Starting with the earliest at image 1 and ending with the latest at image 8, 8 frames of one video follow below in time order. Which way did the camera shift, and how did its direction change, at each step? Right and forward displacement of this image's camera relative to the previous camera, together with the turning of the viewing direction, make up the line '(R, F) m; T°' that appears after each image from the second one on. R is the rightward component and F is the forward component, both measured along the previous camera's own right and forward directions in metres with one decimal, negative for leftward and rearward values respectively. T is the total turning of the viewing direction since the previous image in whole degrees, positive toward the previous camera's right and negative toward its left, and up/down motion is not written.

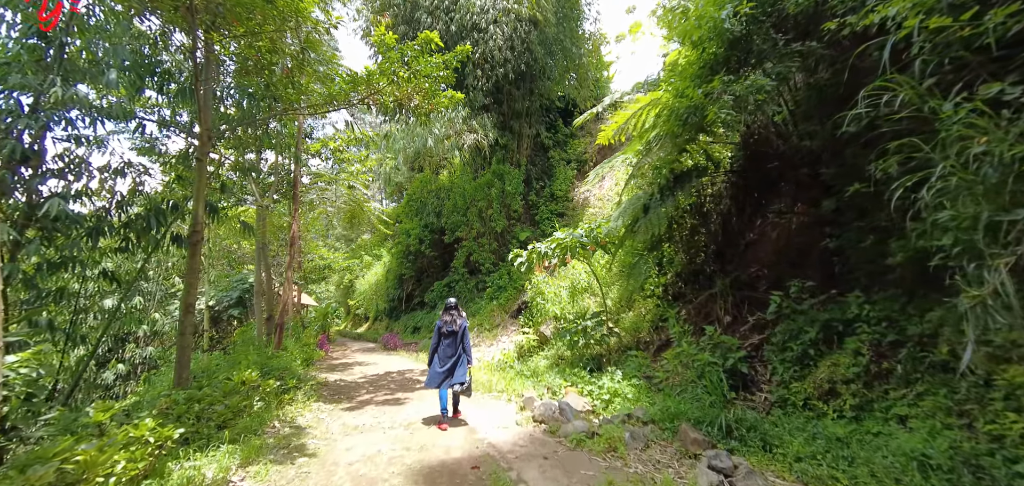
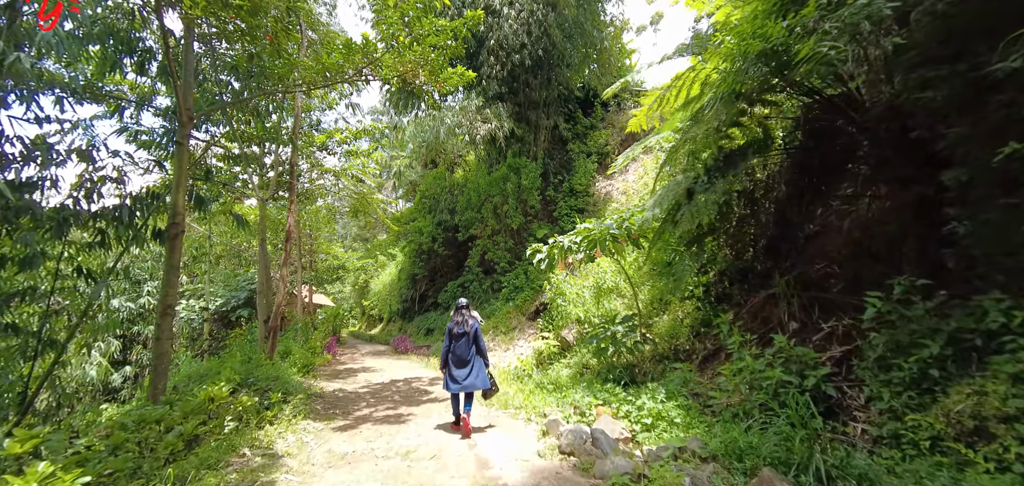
(0.0, +0.7) m; -2°
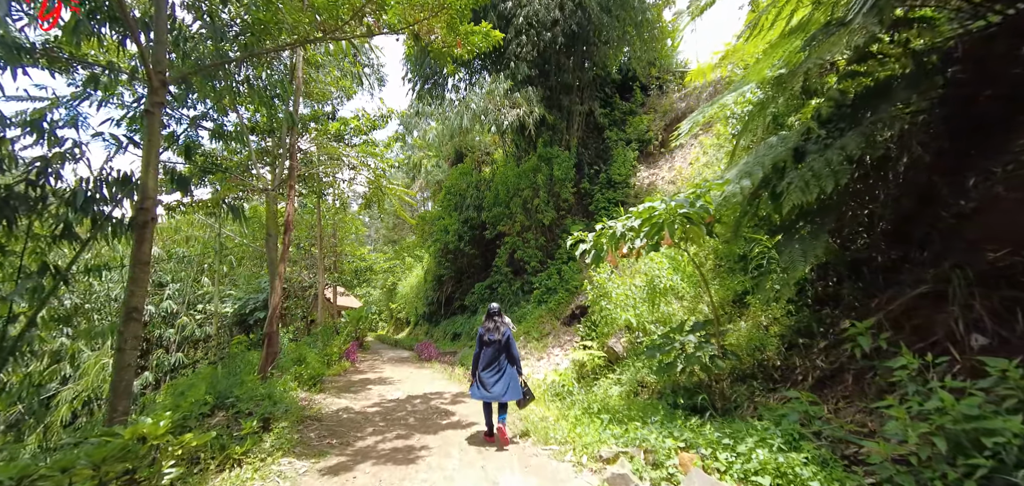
(-0.1, +1.0) m; -4°
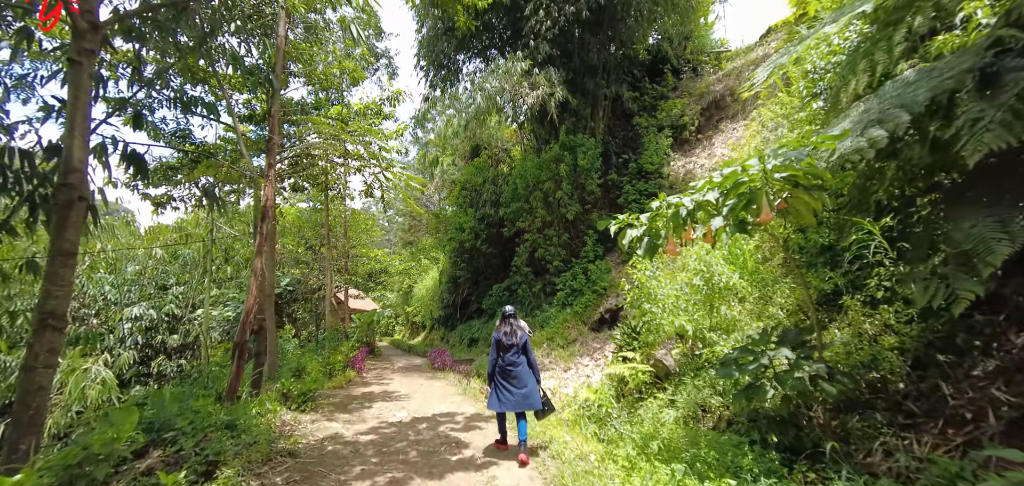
(-0.1, +1.0) m; -2°
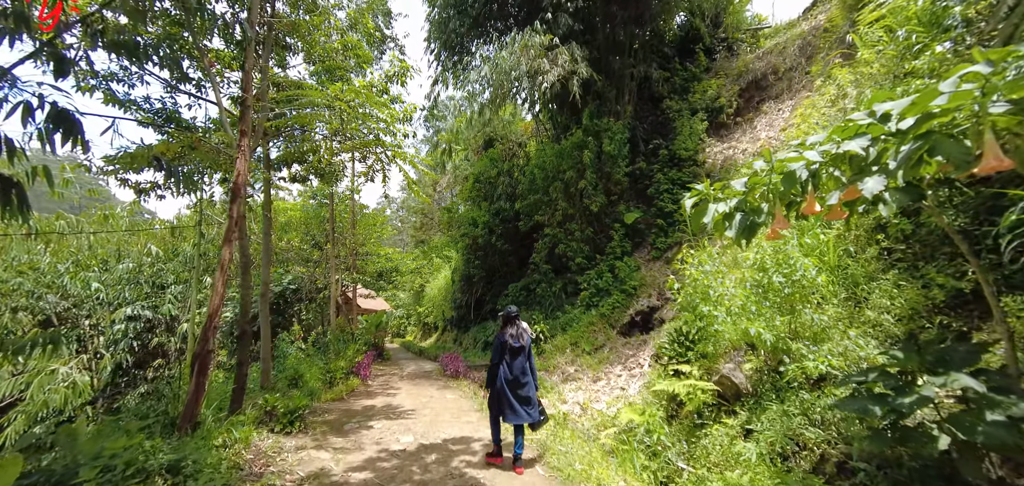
(-0.1, +0.9) m; -2°
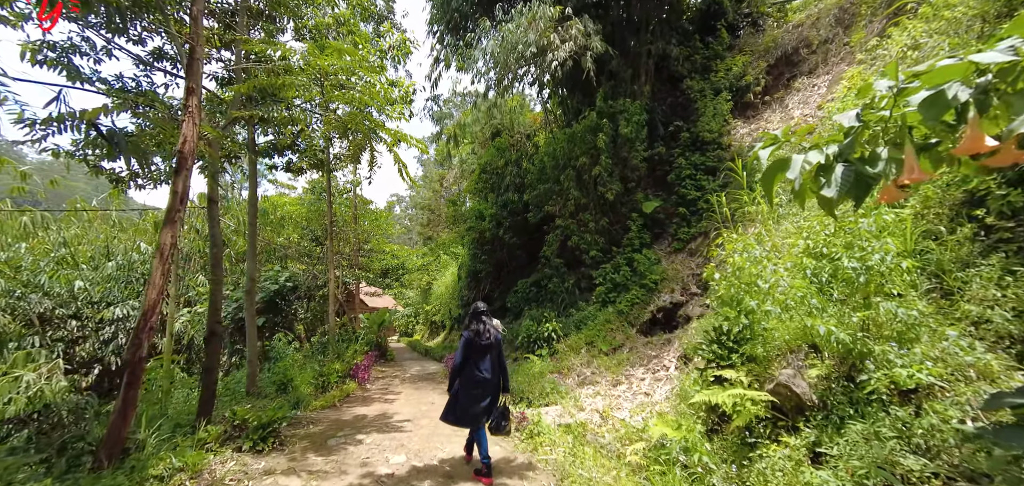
(0.0, +0.7) m; -1°
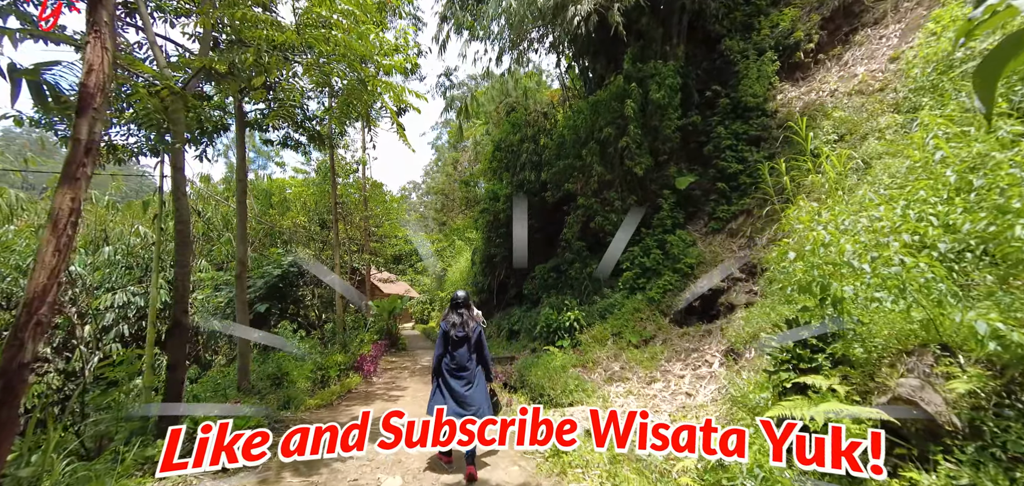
(0.0, +0.8) m; -2°
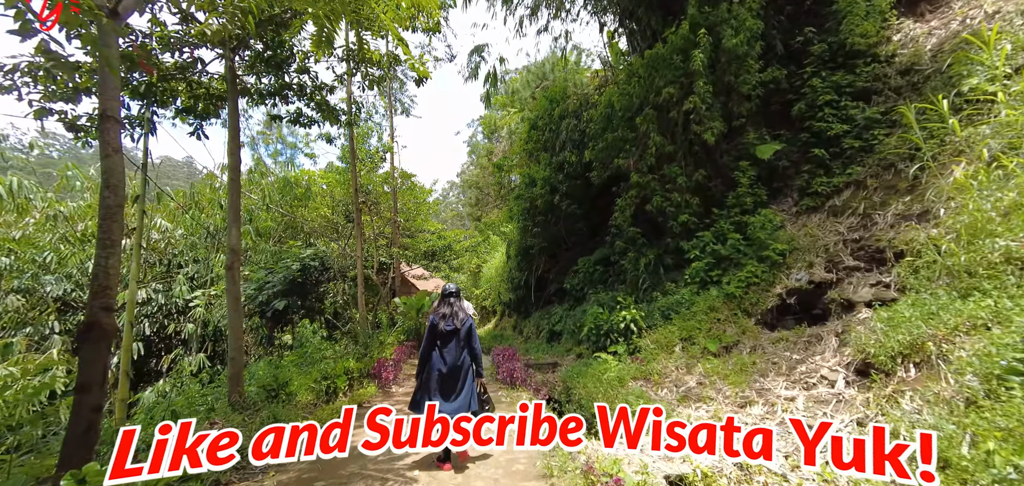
(-0.1, +1.2) m; -5°
